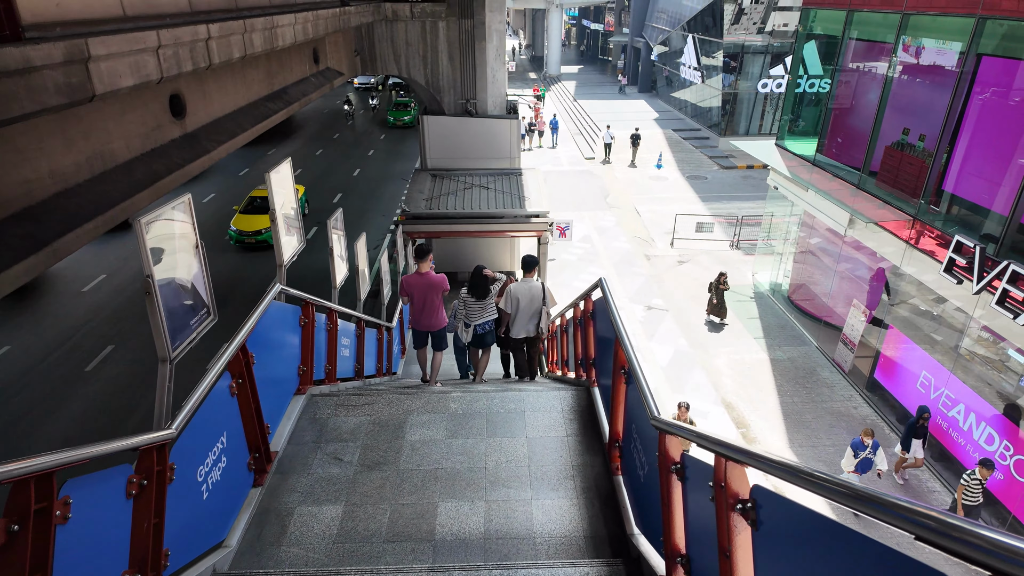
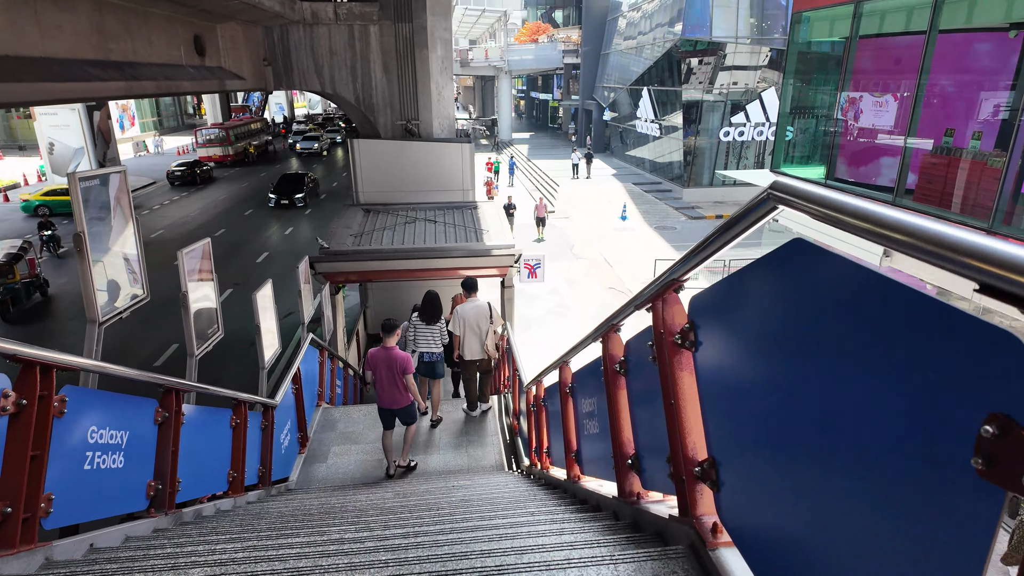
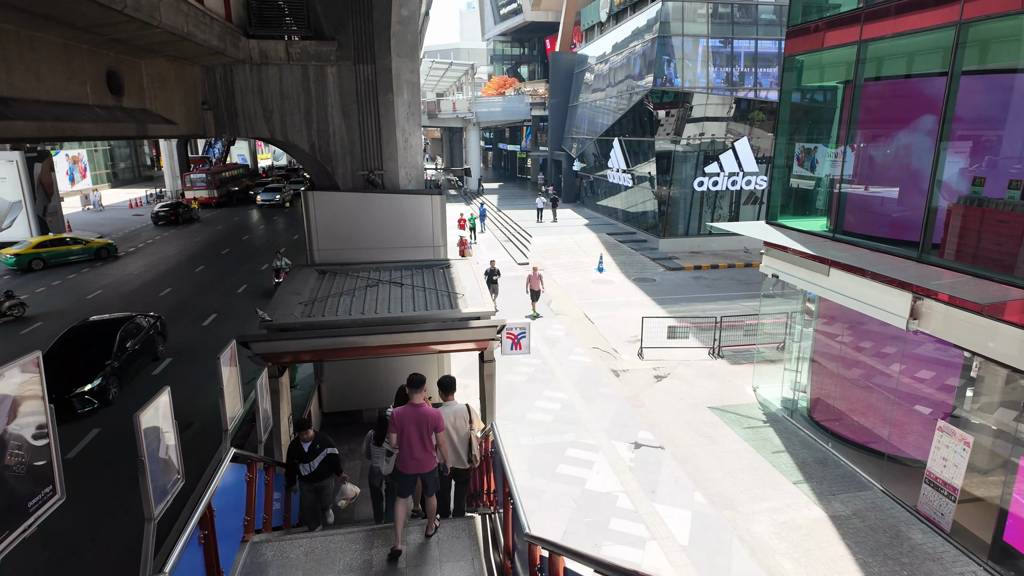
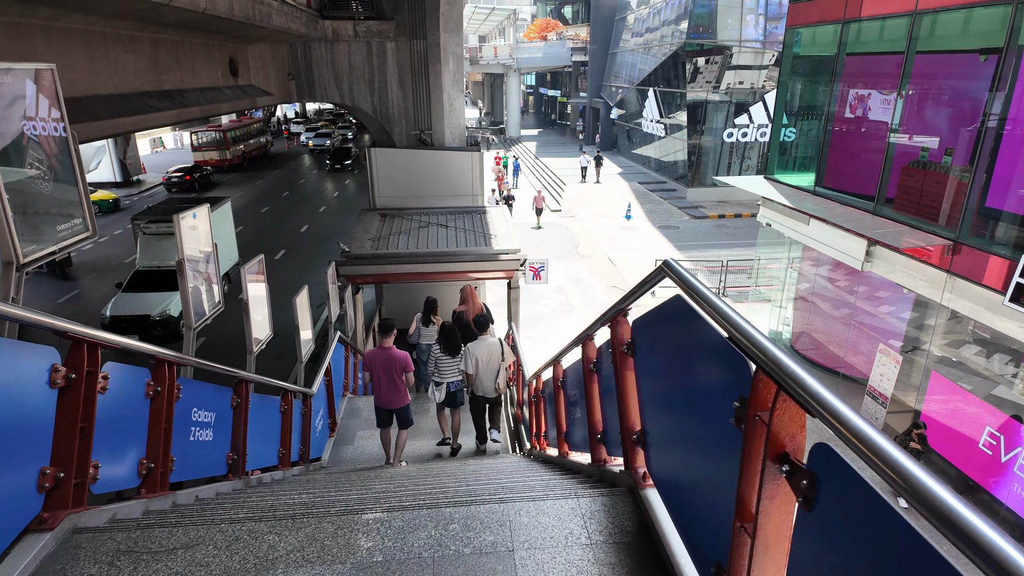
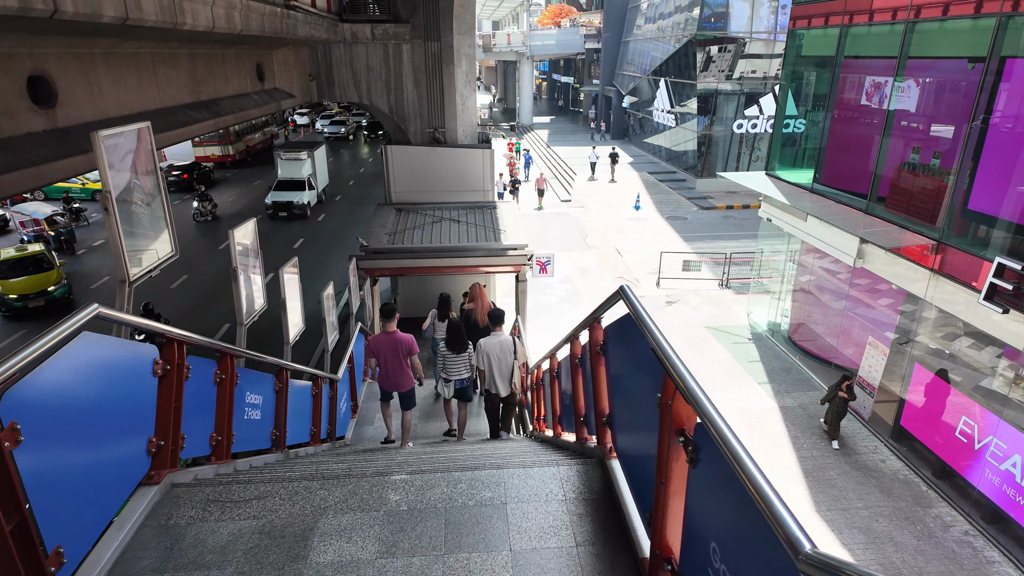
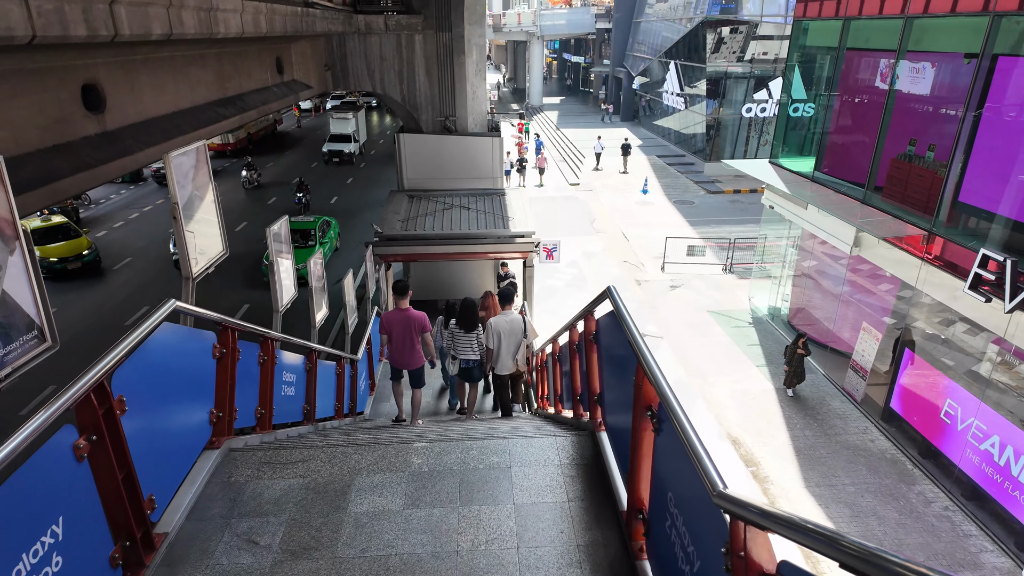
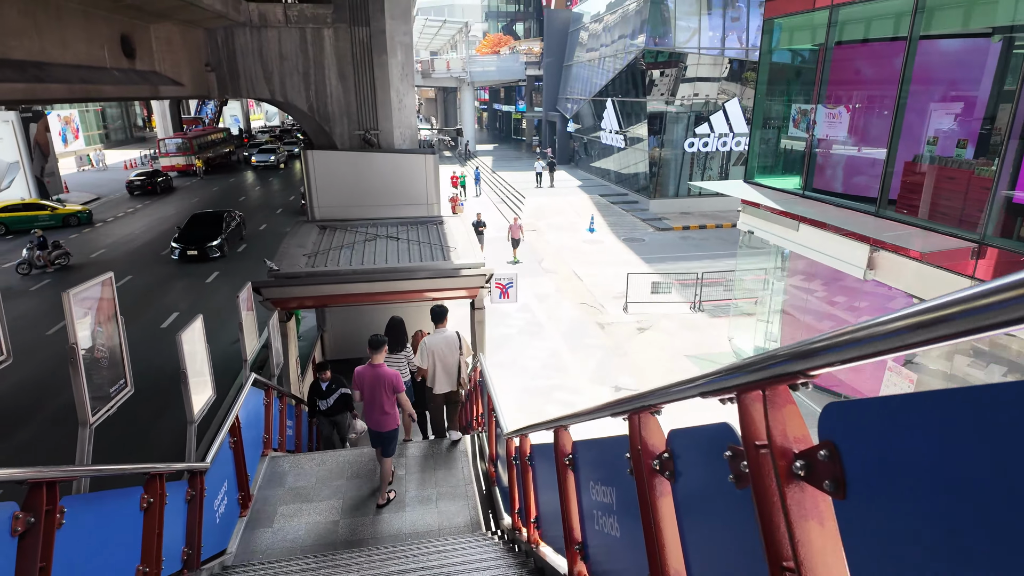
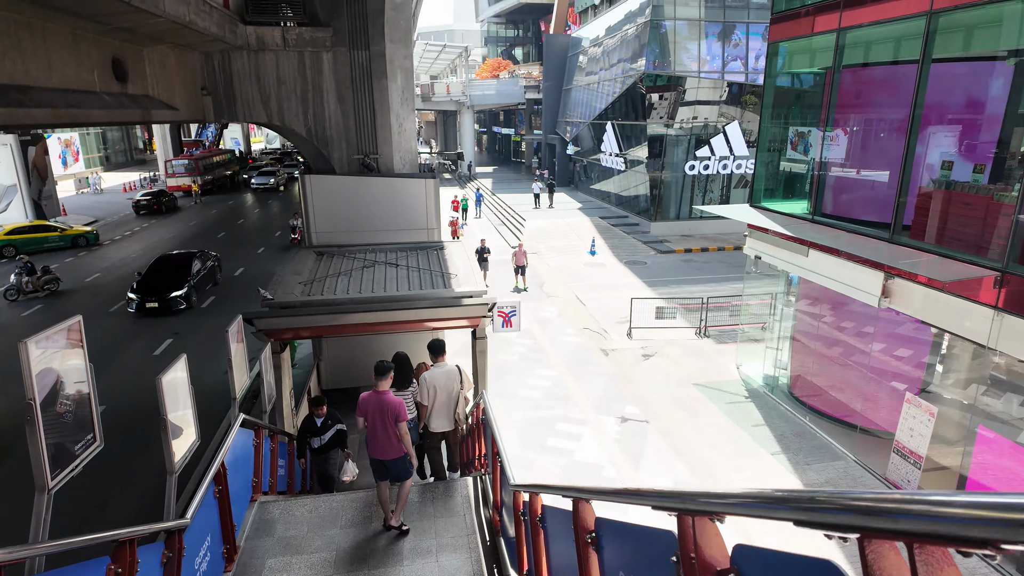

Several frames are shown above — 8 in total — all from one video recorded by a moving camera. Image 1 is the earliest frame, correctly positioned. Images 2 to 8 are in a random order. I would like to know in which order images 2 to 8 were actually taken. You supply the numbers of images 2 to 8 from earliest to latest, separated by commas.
6, 5, 4, 2, 7, 8, 3
